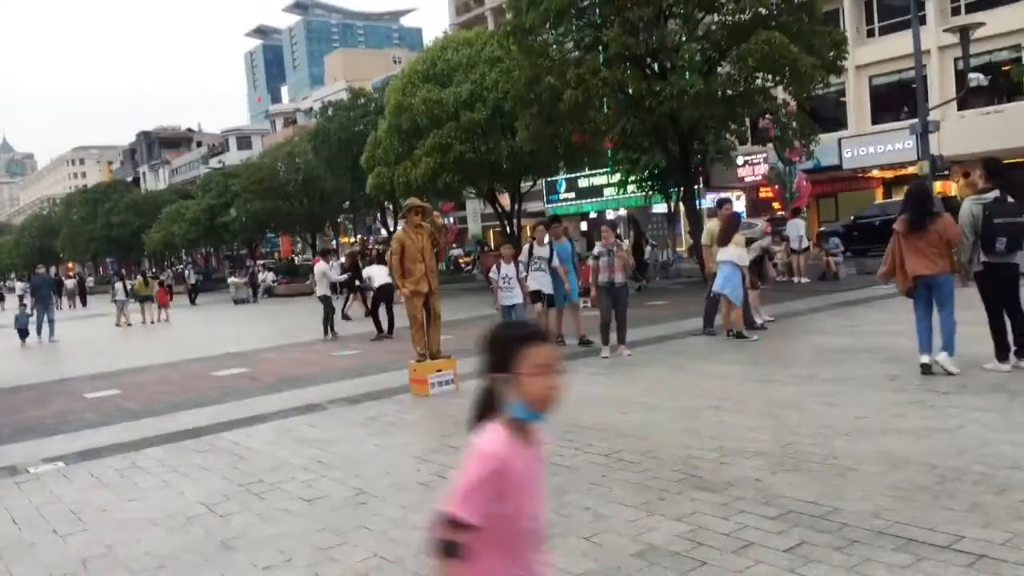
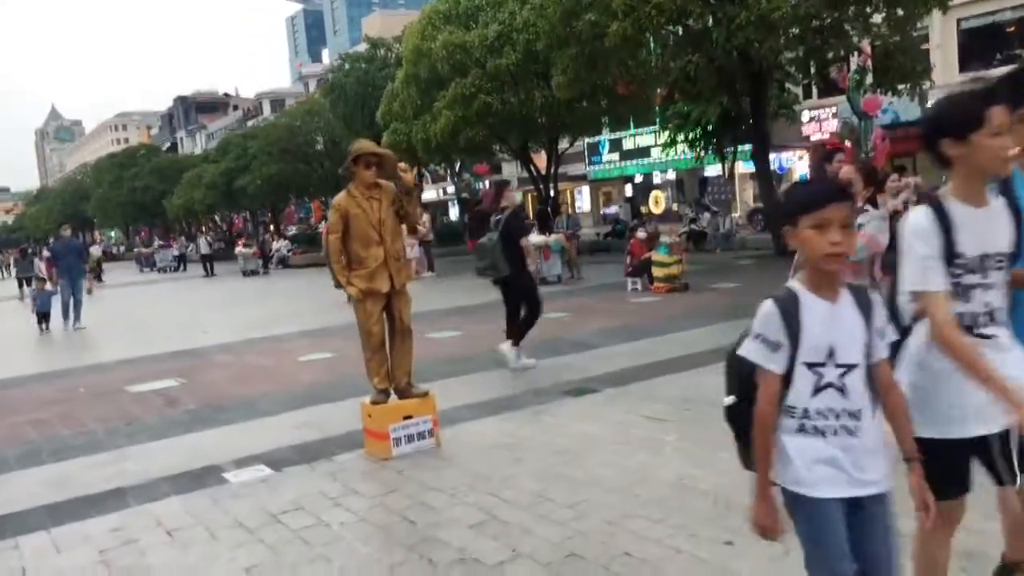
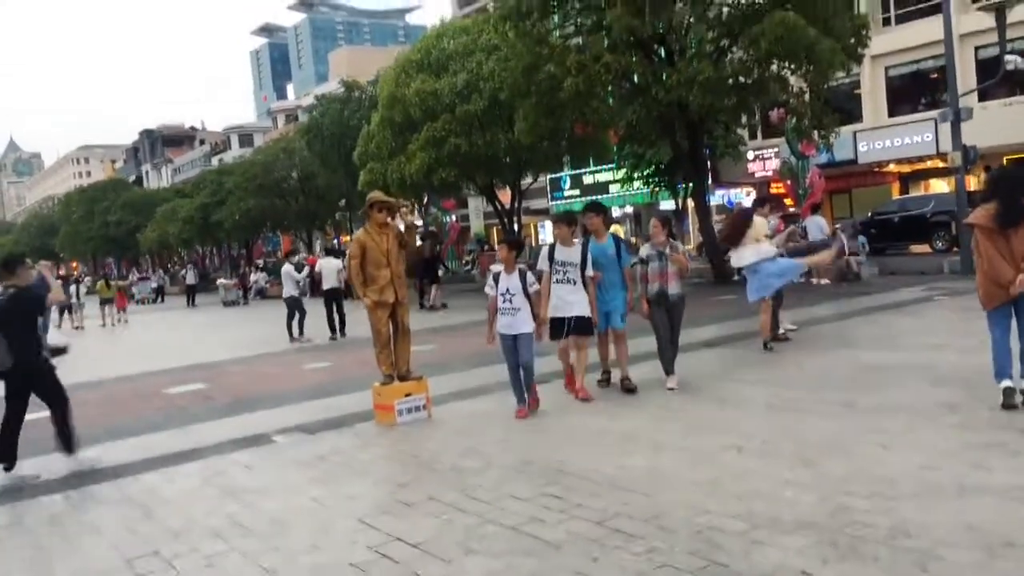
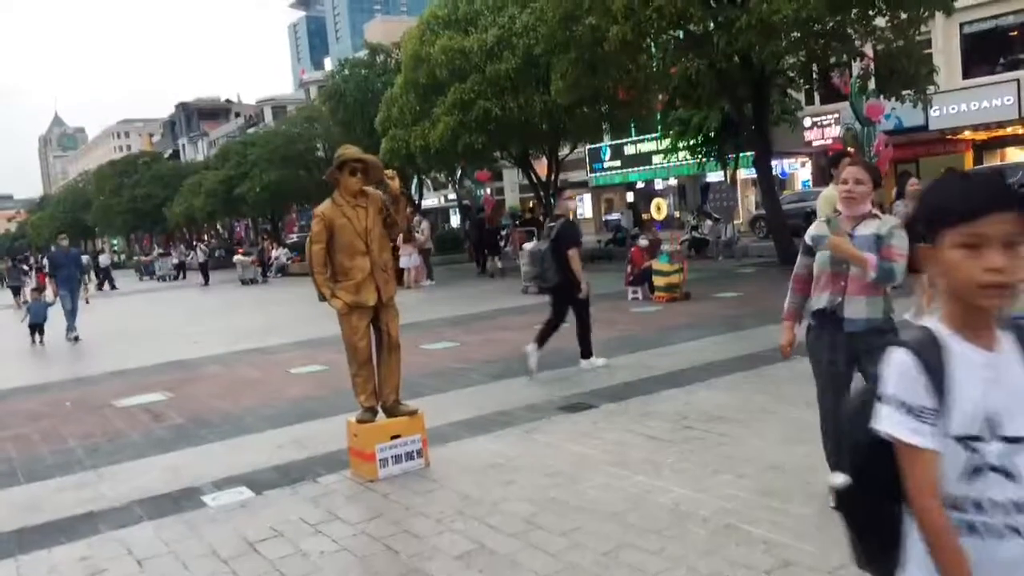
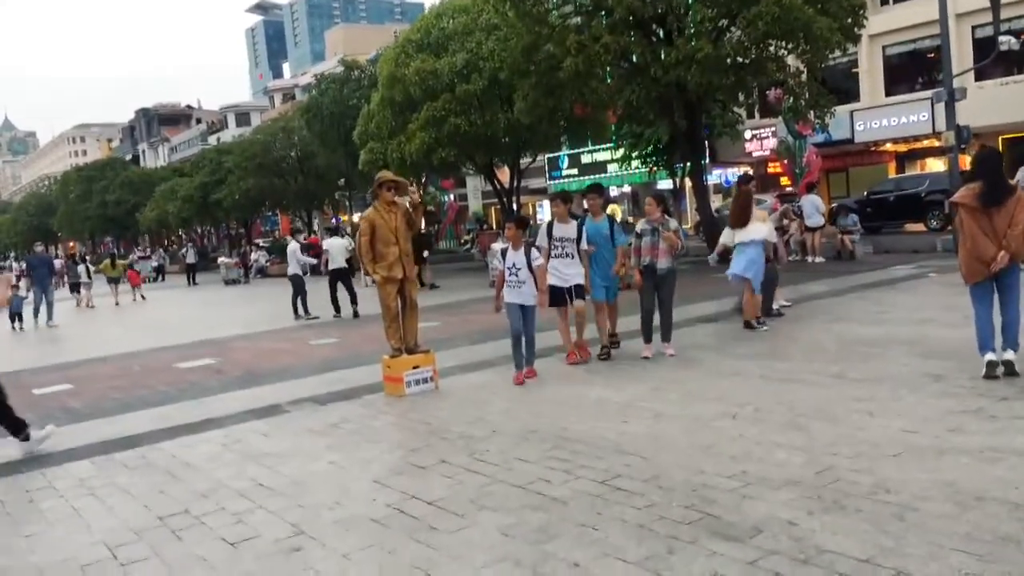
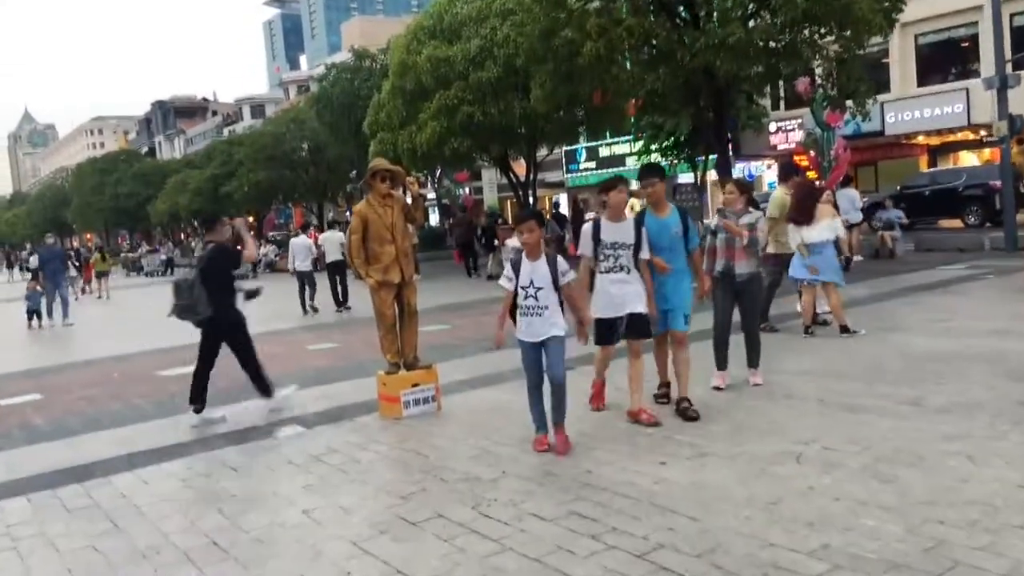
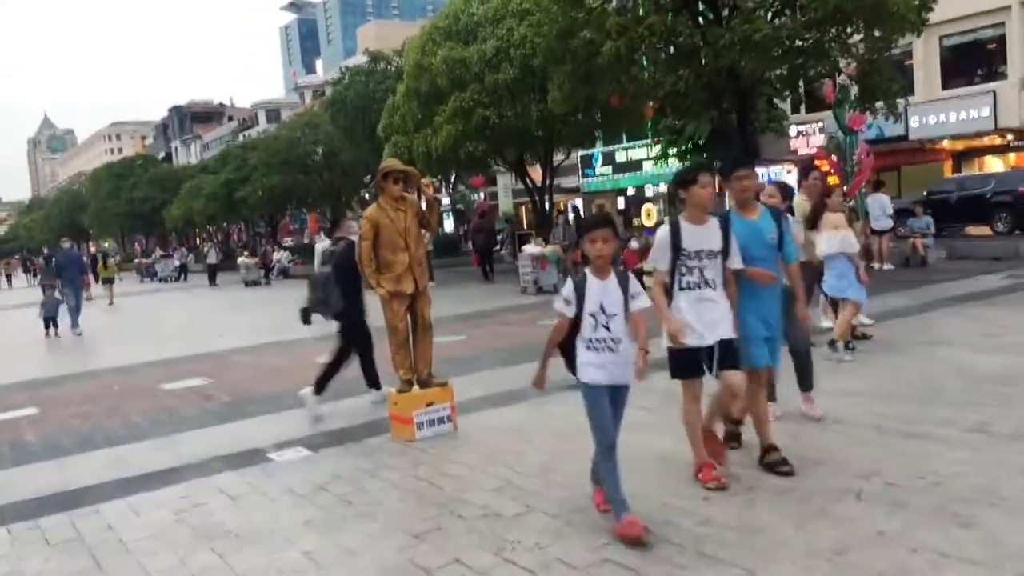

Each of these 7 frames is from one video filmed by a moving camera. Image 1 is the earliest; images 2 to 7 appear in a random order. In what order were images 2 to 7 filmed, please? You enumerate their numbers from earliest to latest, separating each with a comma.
5, 3, 6, 7, 2, 4
